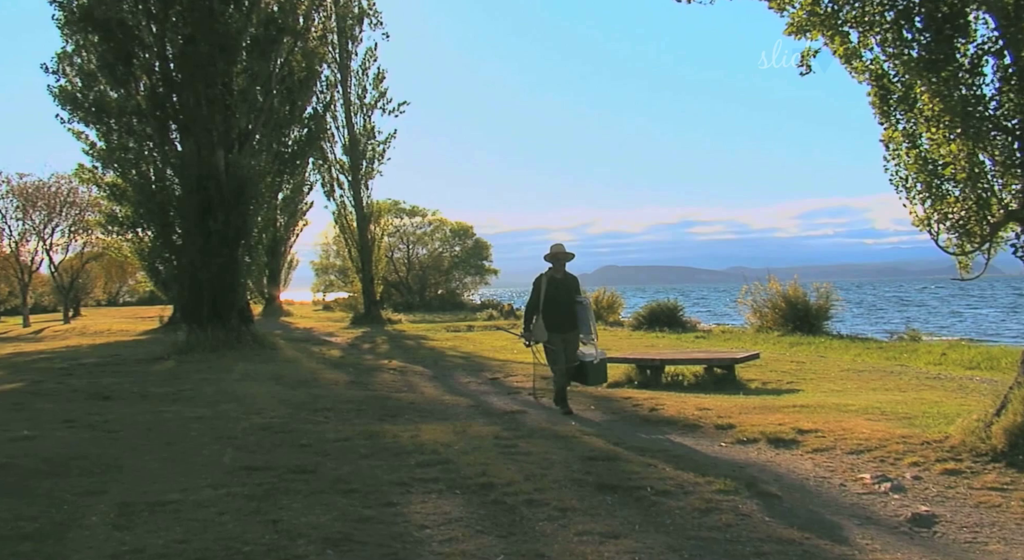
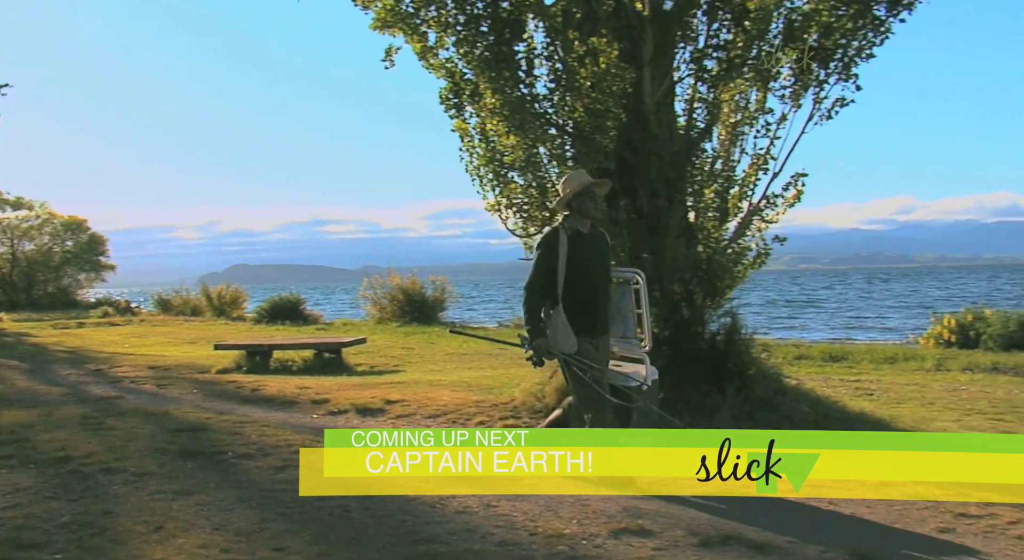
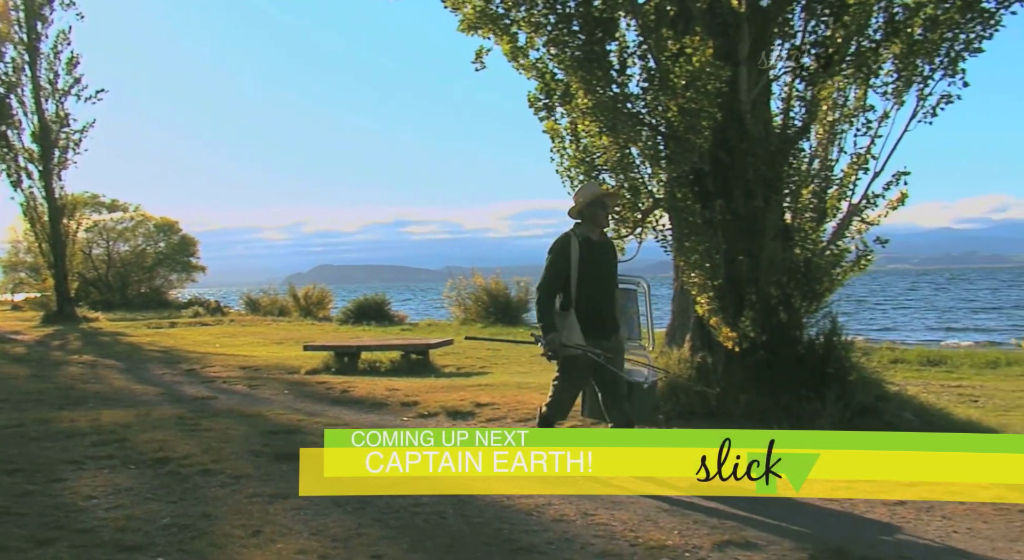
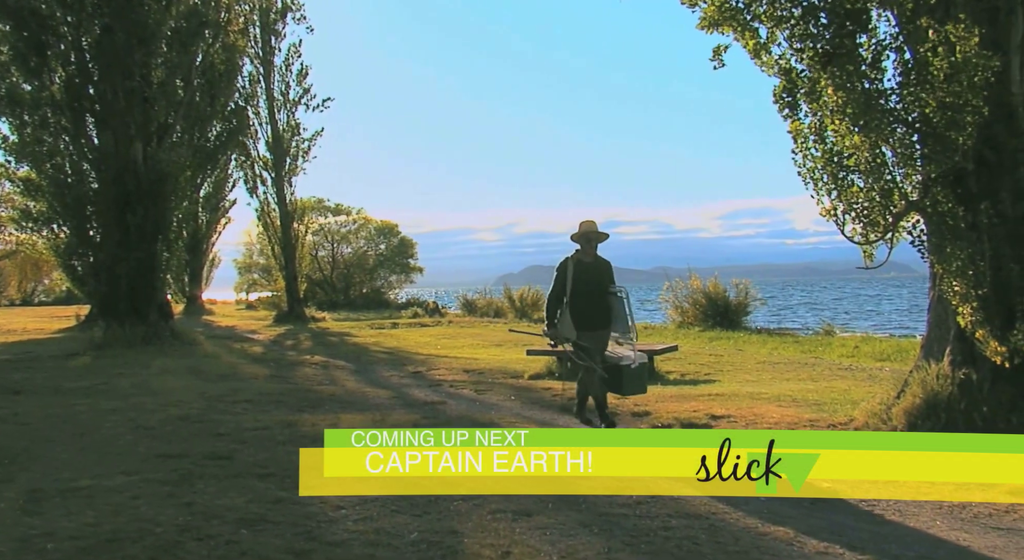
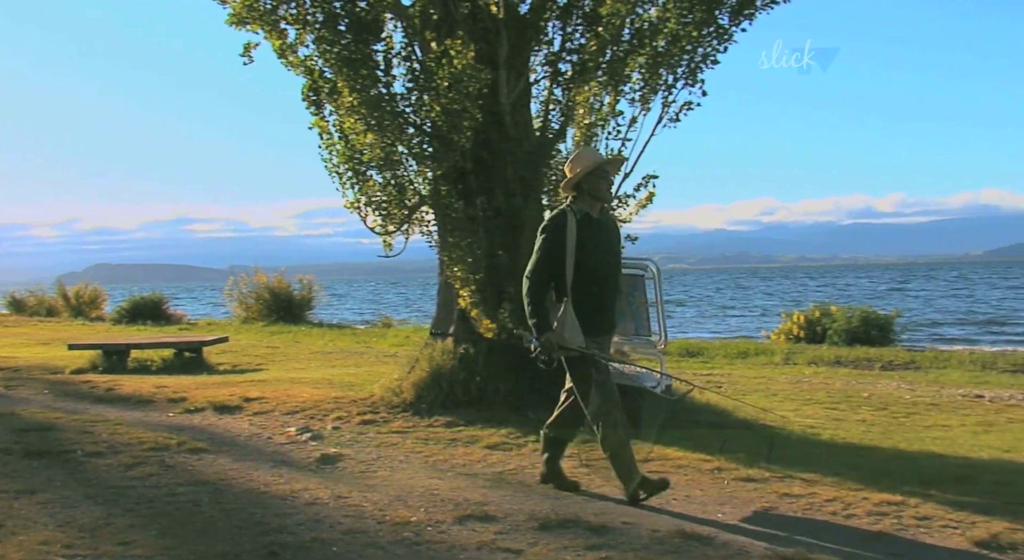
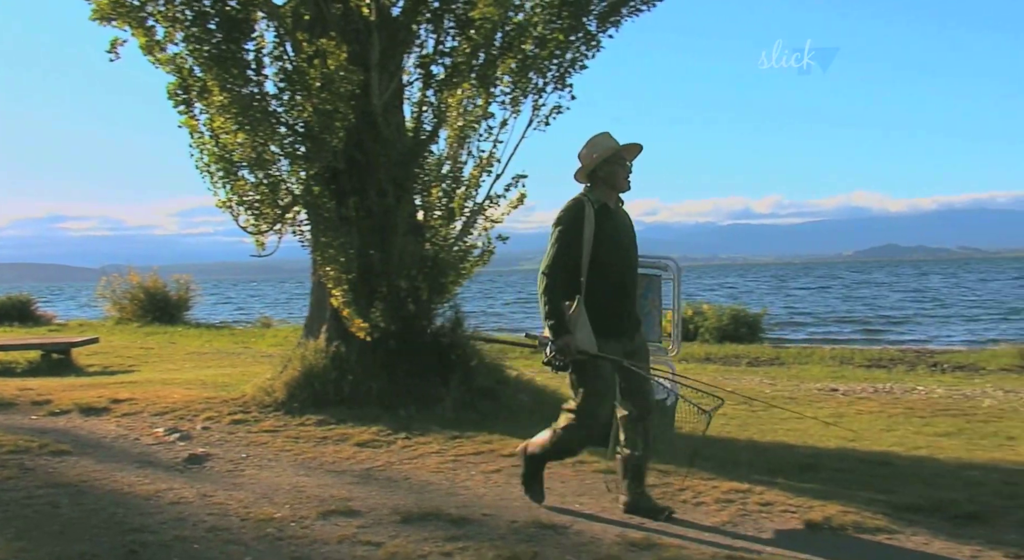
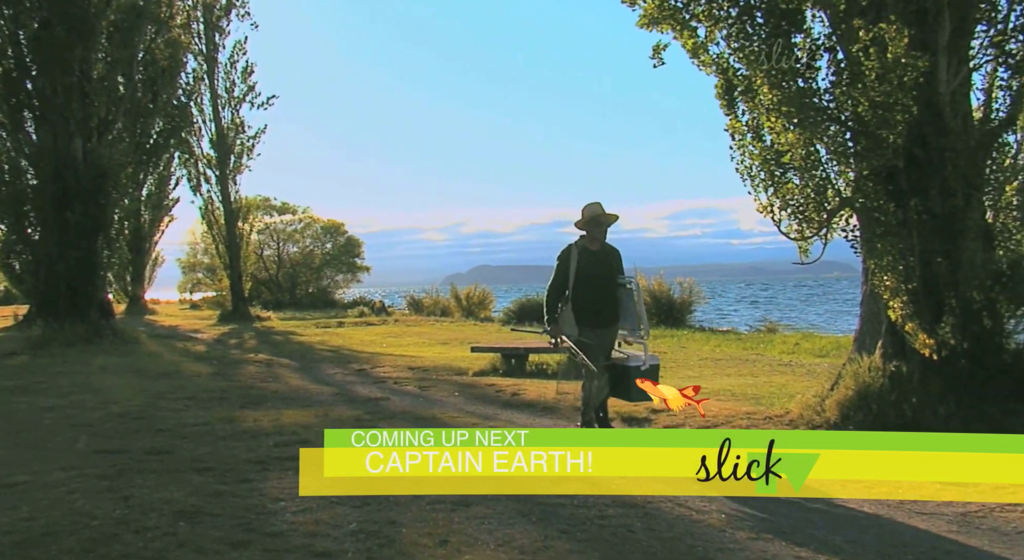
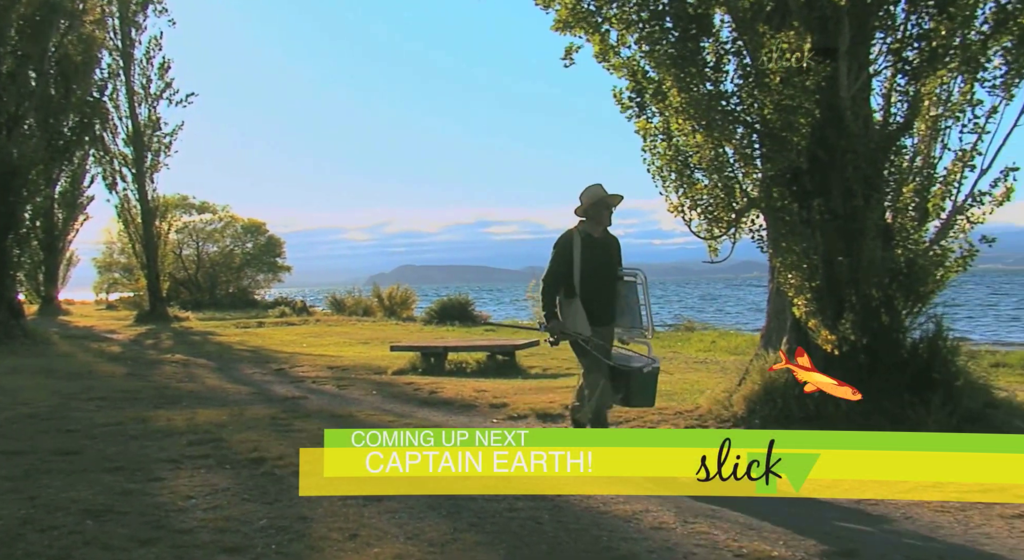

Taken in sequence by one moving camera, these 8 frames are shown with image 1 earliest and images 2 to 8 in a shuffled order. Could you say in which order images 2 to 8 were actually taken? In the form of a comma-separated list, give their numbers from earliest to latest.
4, 7, 8, 3, 2, 5, 6
